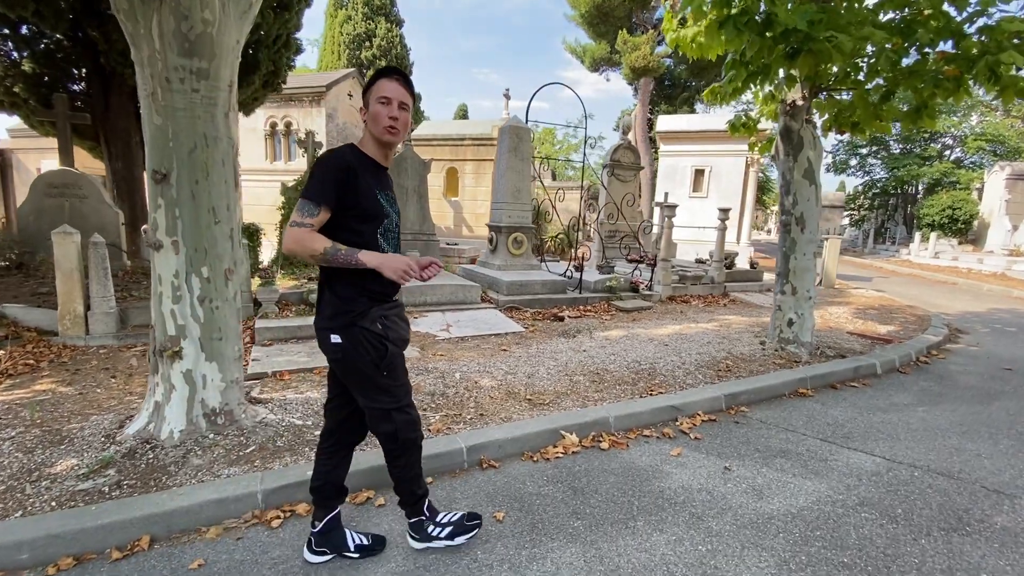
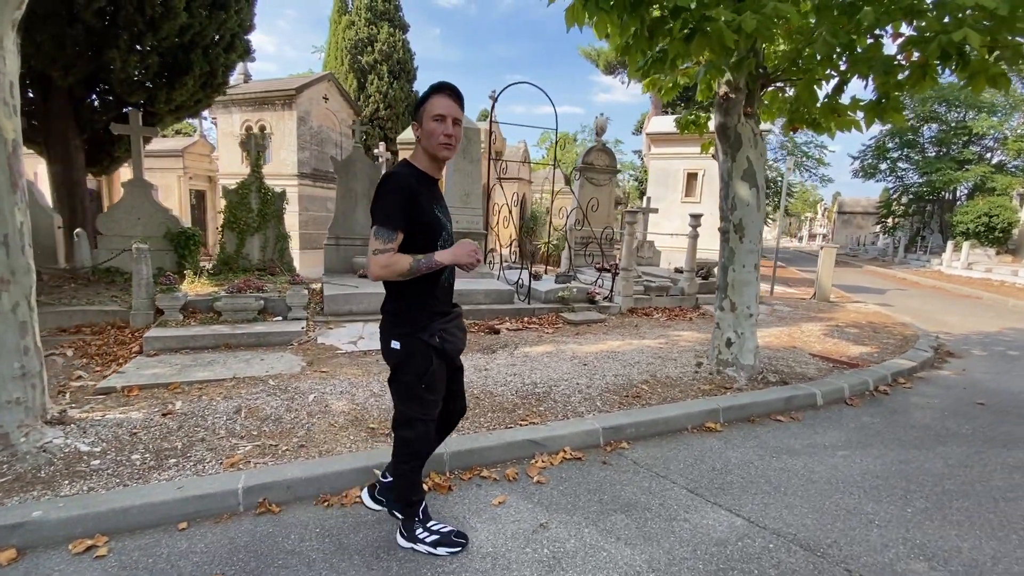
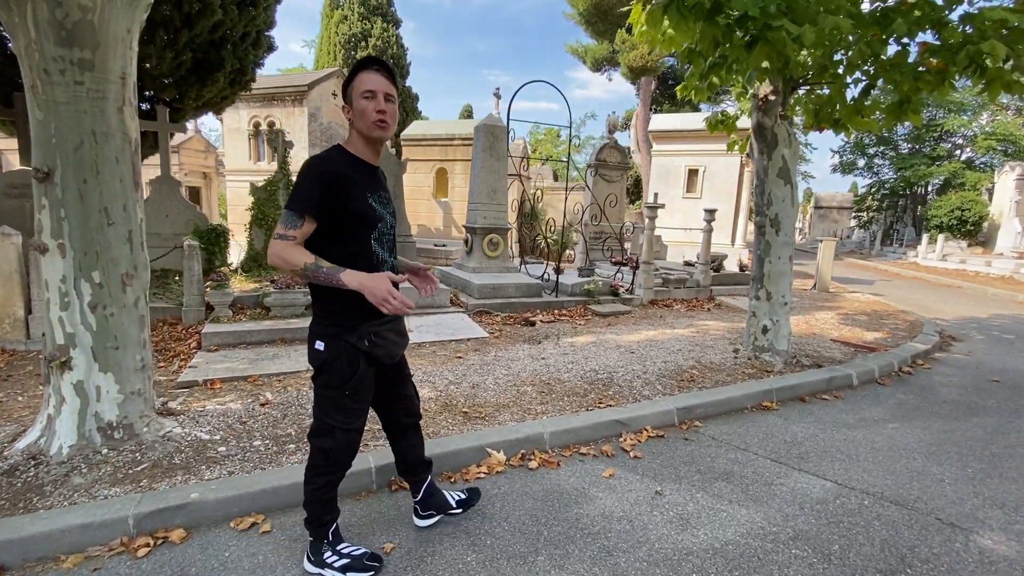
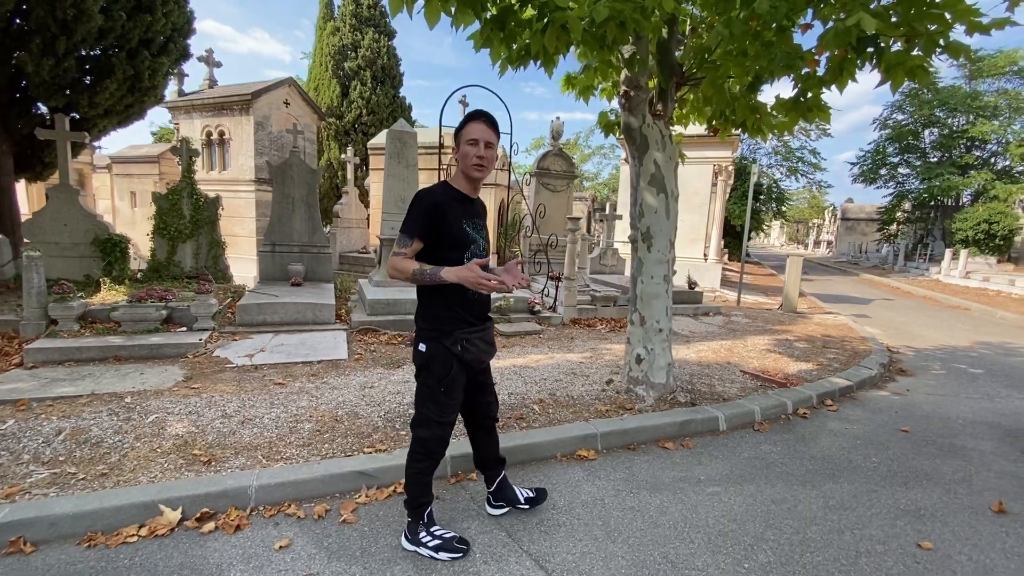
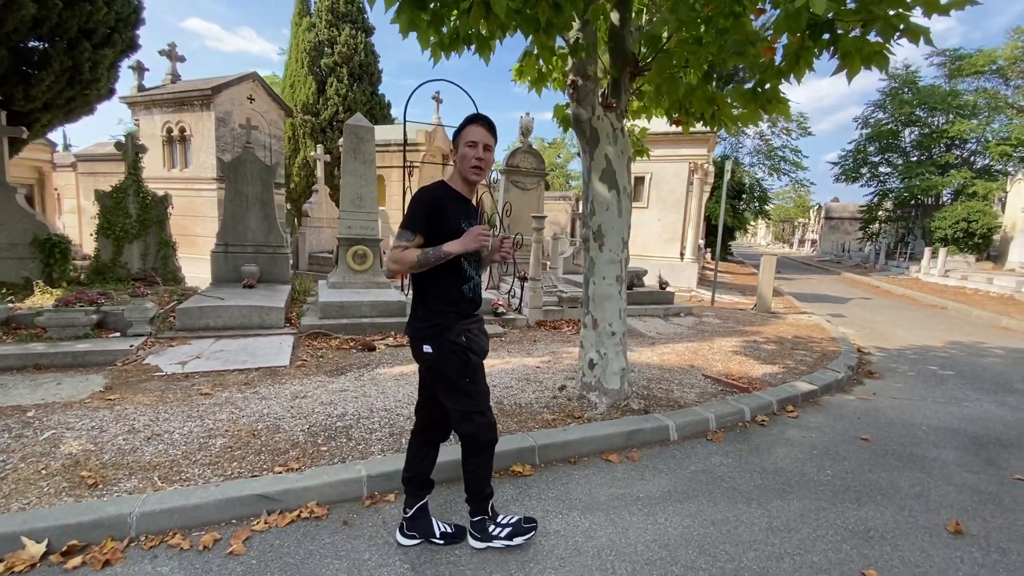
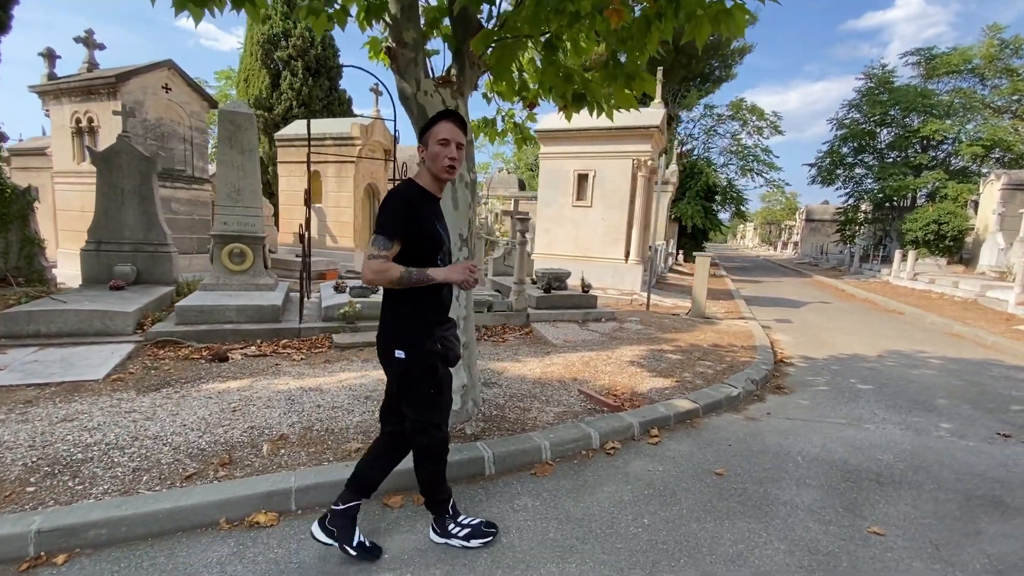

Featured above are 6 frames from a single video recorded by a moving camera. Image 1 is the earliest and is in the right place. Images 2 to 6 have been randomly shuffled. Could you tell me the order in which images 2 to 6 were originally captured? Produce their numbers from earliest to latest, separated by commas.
3, 2, 4, 5, 6
